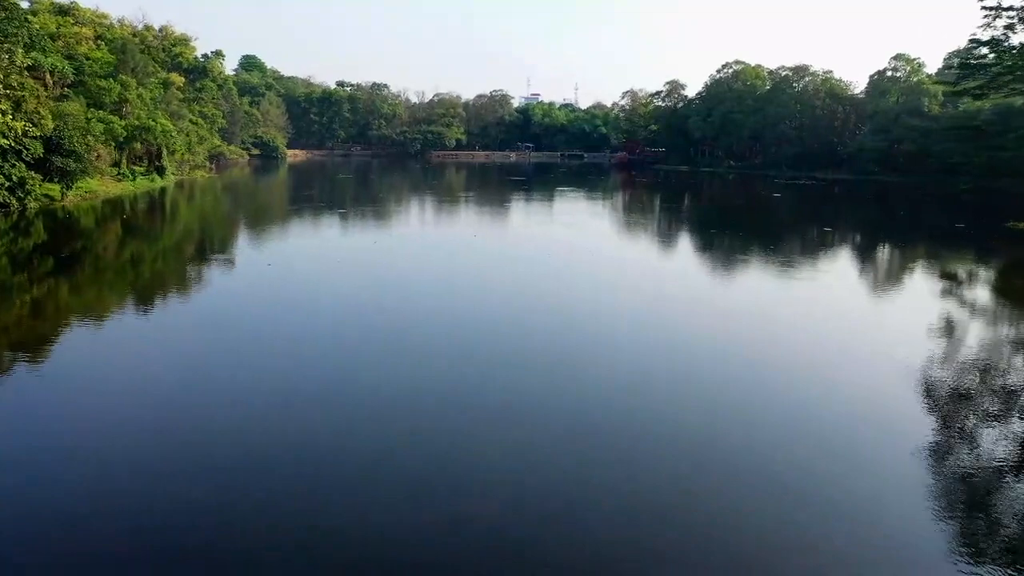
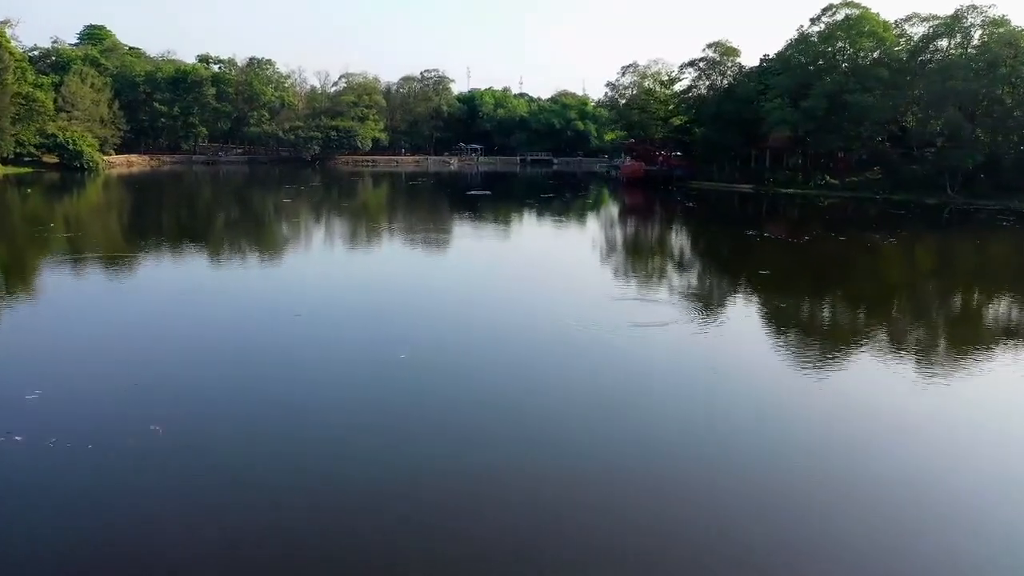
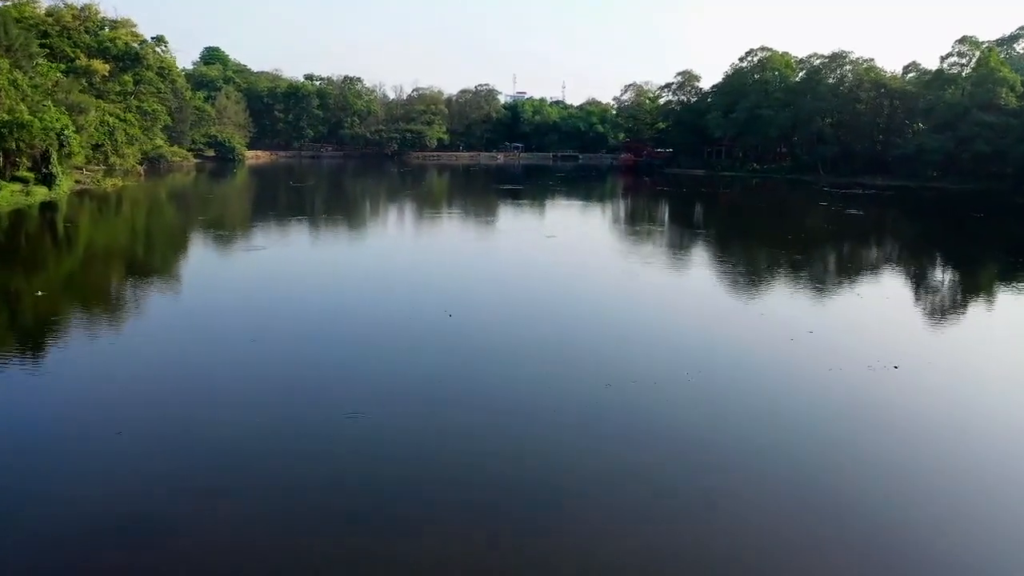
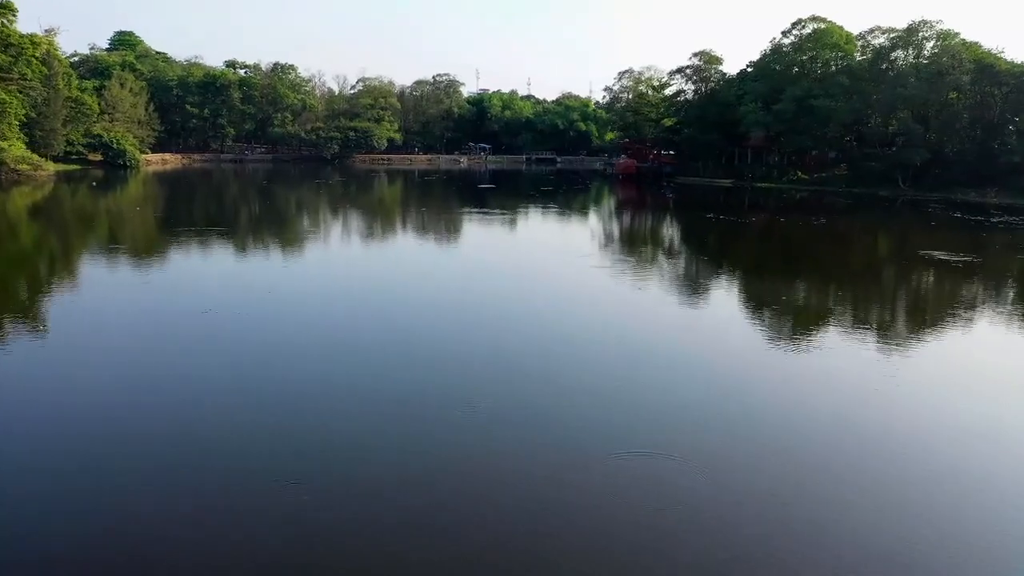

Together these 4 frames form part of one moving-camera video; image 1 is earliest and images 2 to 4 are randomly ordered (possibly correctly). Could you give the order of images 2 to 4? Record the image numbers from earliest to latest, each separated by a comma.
3, 4, 2
